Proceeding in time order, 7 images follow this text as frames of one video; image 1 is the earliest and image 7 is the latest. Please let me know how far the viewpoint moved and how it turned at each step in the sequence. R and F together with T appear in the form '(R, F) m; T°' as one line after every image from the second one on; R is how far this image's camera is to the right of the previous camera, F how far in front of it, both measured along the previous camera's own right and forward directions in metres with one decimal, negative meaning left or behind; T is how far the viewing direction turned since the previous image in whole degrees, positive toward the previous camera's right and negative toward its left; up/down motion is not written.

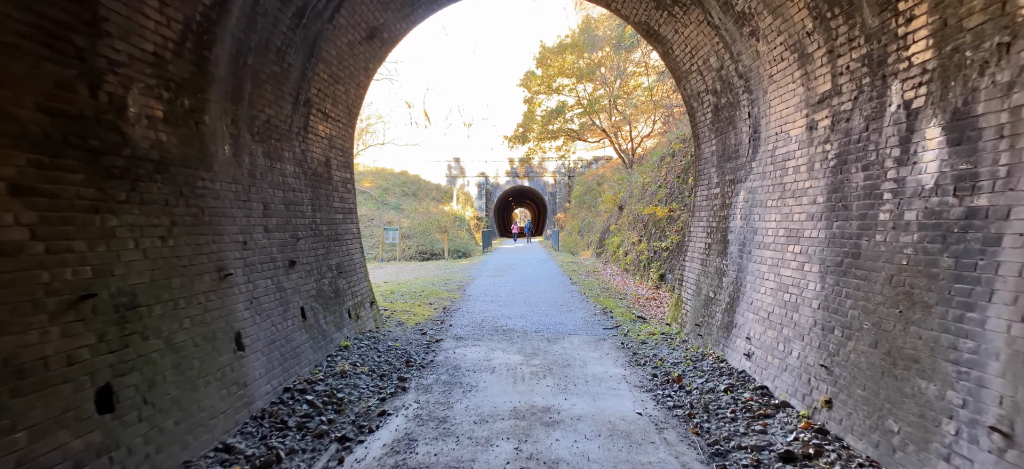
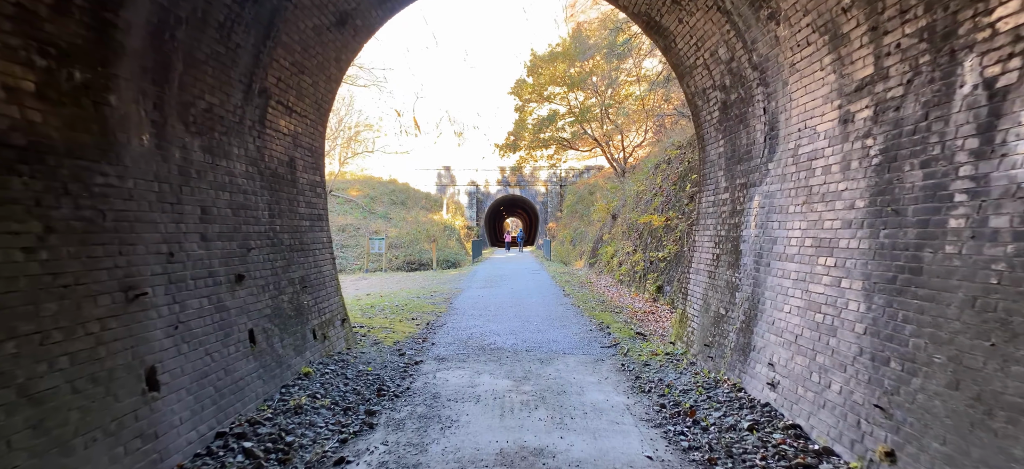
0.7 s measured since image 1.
(0.0, +0.6) m; +1°
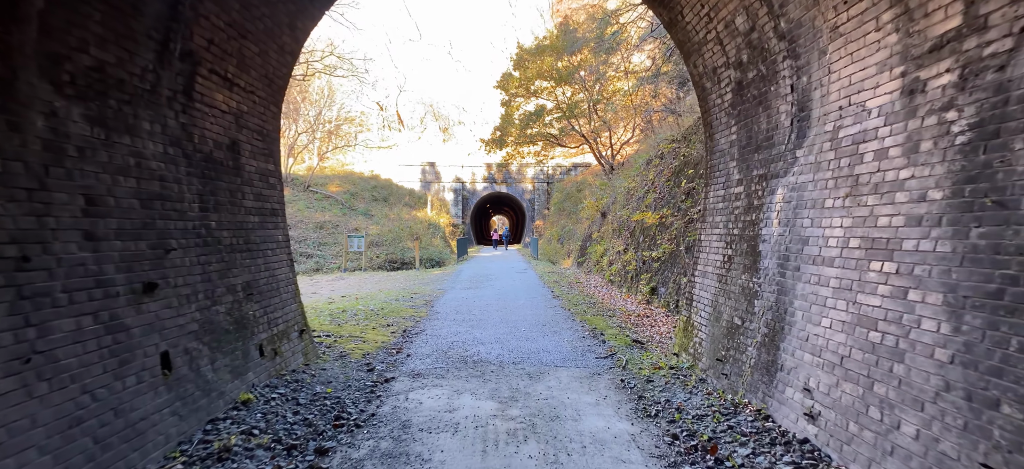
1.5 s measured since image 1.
(0.0, +0.7) m; +2°
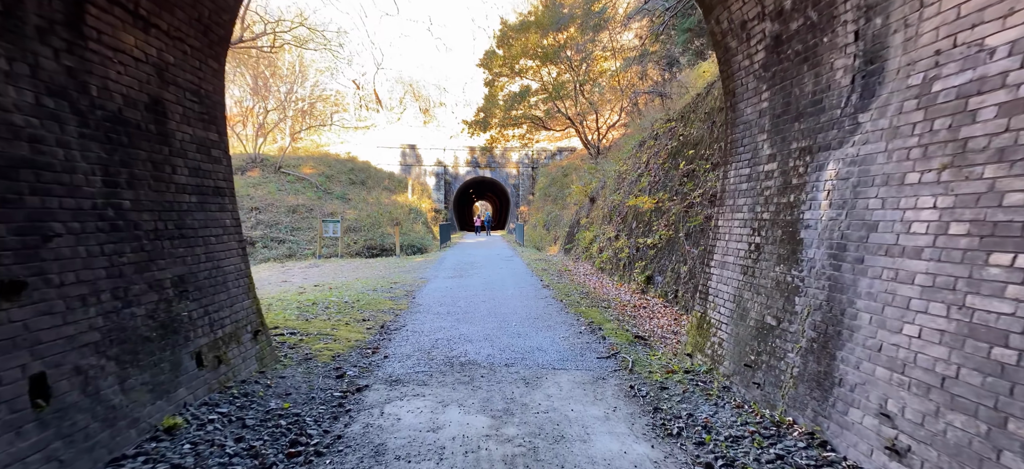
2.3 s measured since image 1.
(-0.1, +0.8) m; +2°
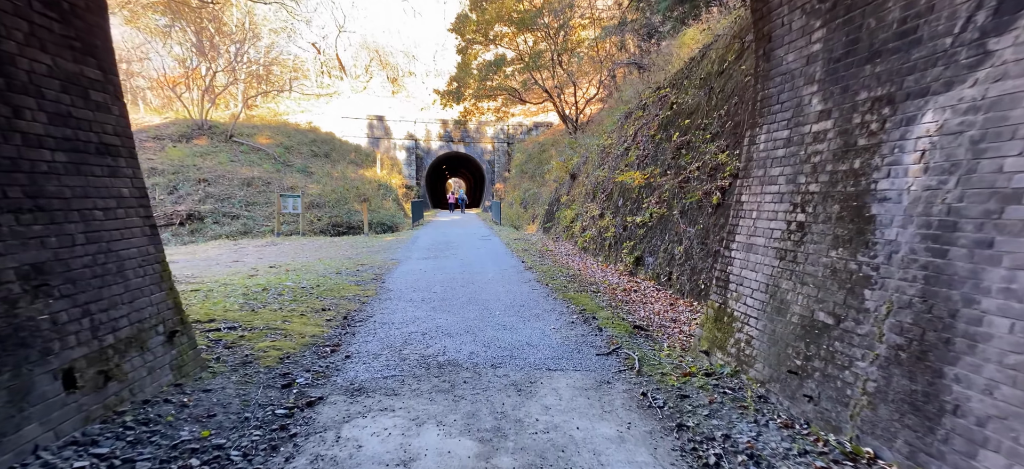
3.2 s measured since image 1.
(-0.1, +0.9) m; +3°
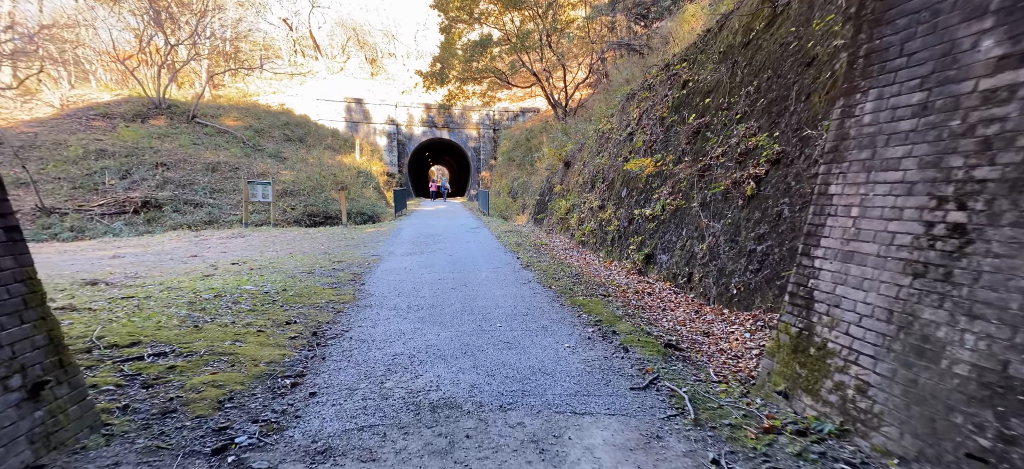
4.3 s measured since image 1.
(-0.2, +1.1) m; +2°
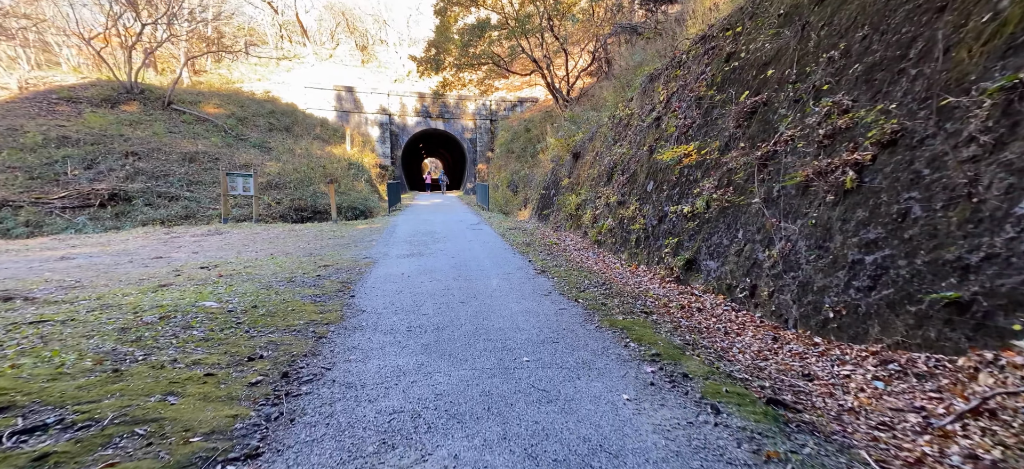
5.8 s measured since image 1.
(-0.4, +1.4) m; +1°
